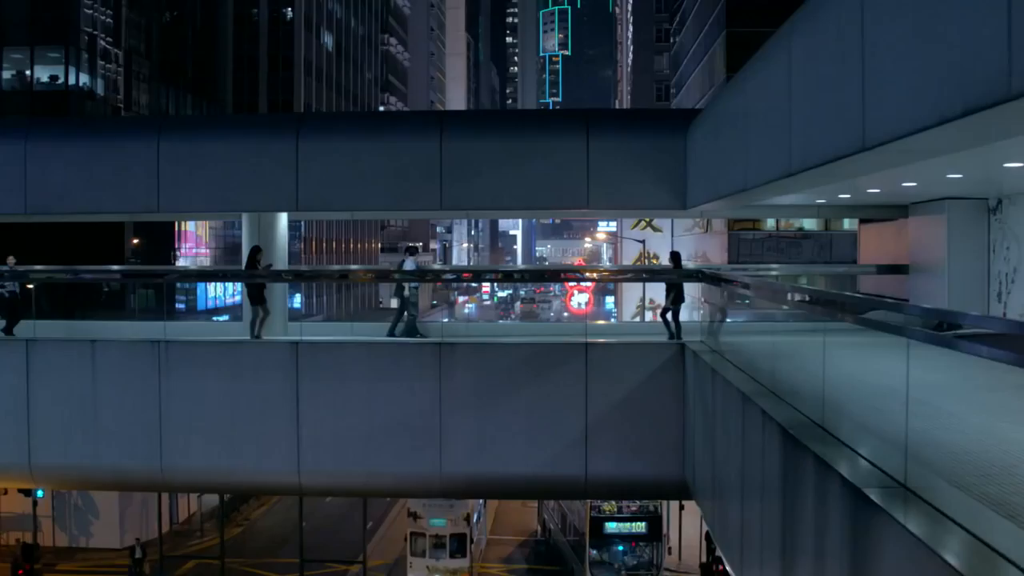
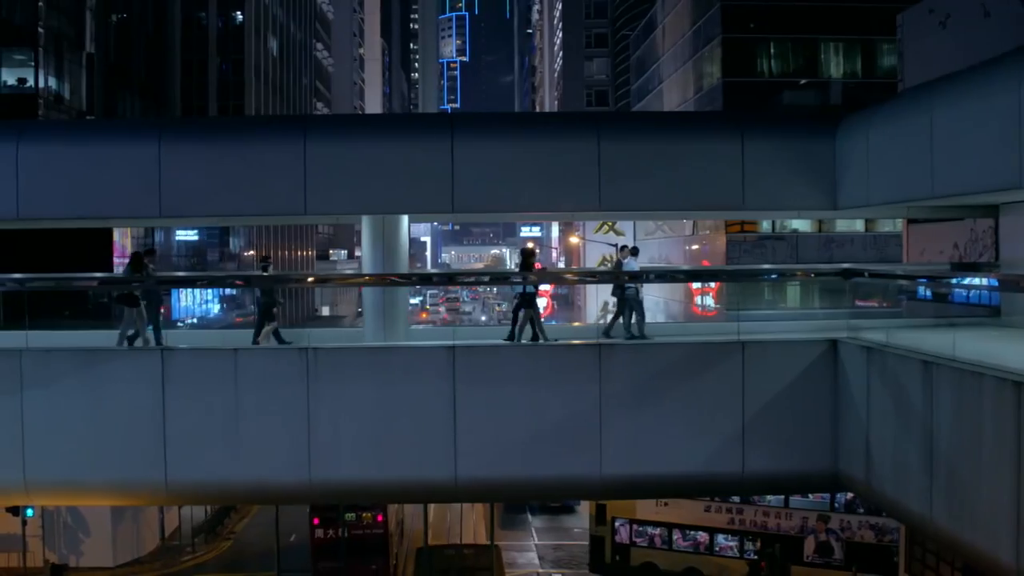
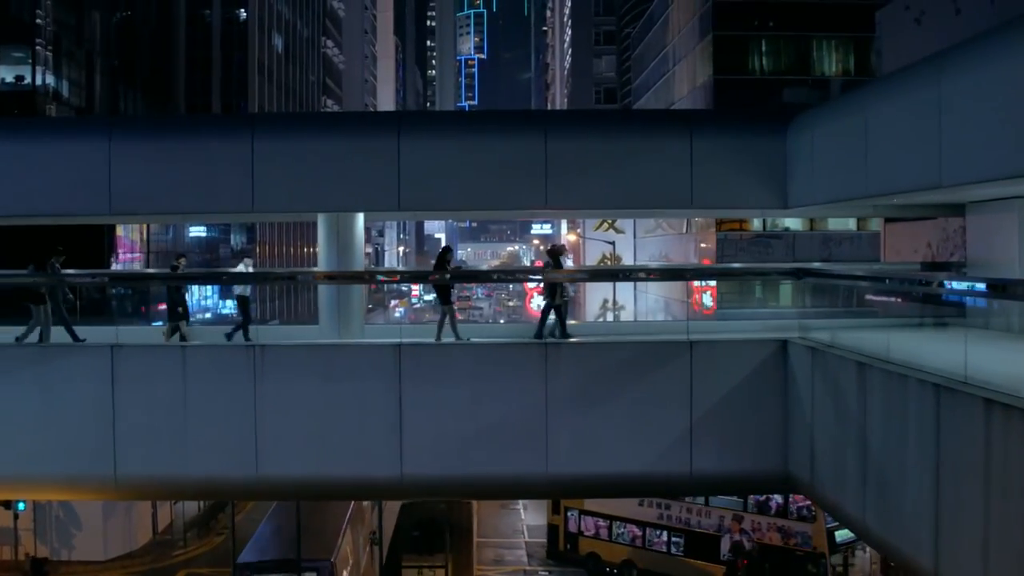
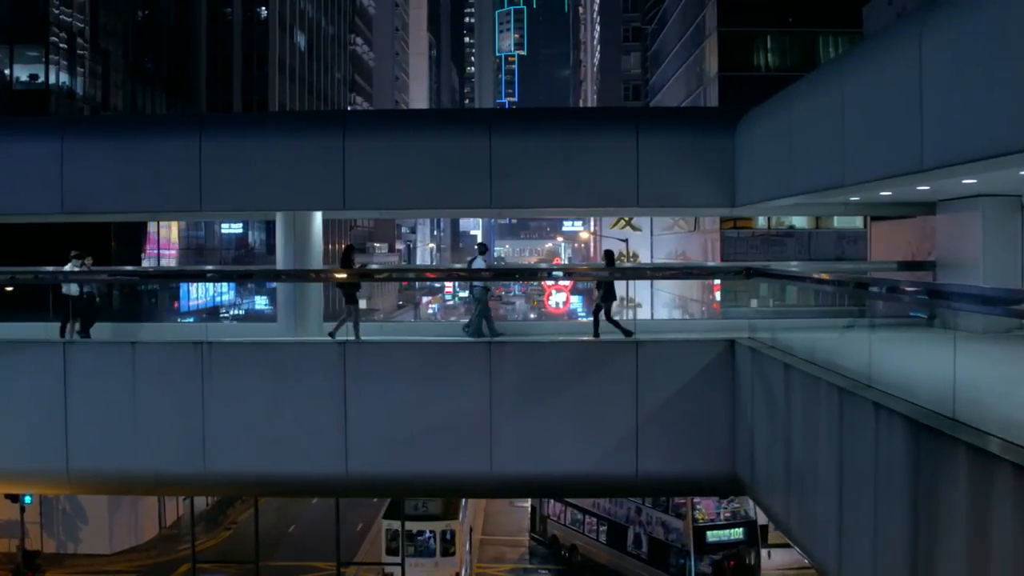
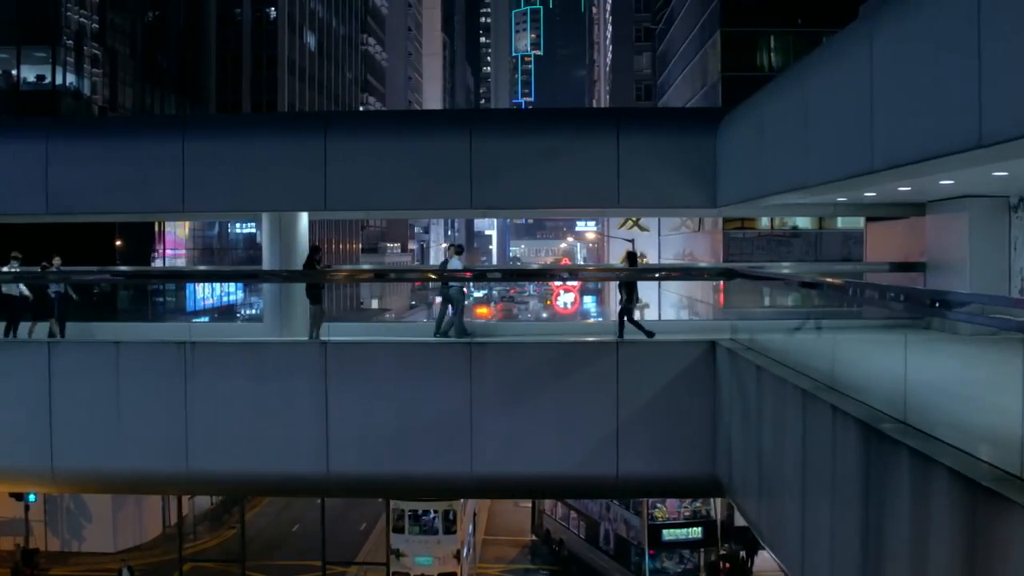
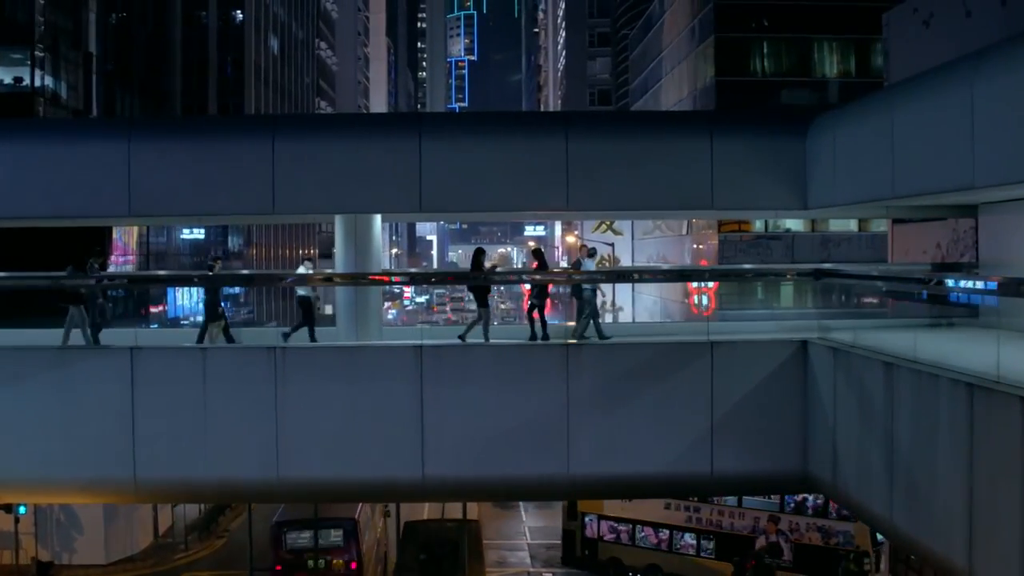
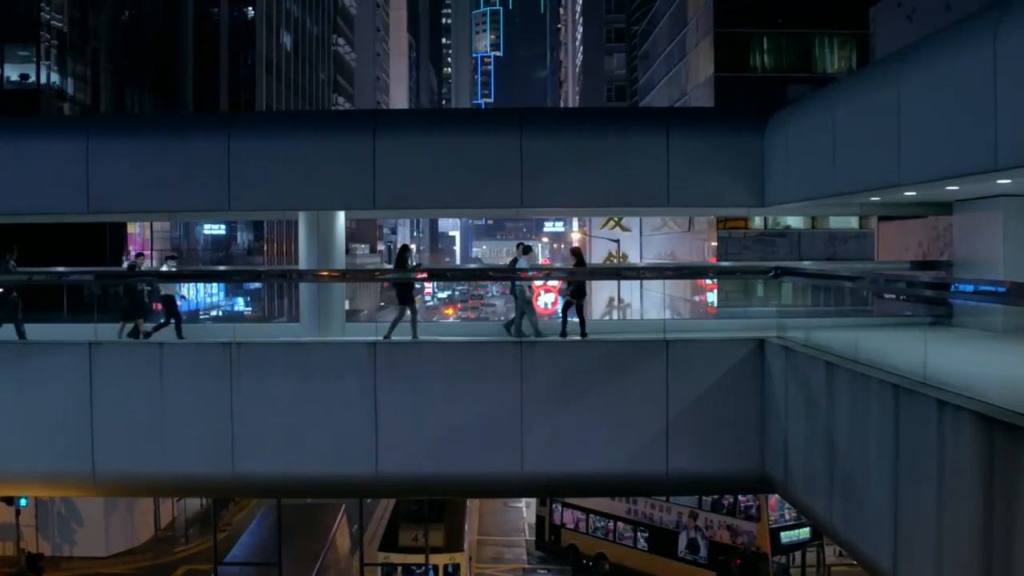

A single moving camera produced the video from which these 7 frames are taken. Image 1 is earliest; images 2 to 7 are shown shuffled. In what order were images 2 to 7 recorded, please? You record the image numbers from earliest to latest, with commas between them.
5, 4, 7, 3, 6, 2
